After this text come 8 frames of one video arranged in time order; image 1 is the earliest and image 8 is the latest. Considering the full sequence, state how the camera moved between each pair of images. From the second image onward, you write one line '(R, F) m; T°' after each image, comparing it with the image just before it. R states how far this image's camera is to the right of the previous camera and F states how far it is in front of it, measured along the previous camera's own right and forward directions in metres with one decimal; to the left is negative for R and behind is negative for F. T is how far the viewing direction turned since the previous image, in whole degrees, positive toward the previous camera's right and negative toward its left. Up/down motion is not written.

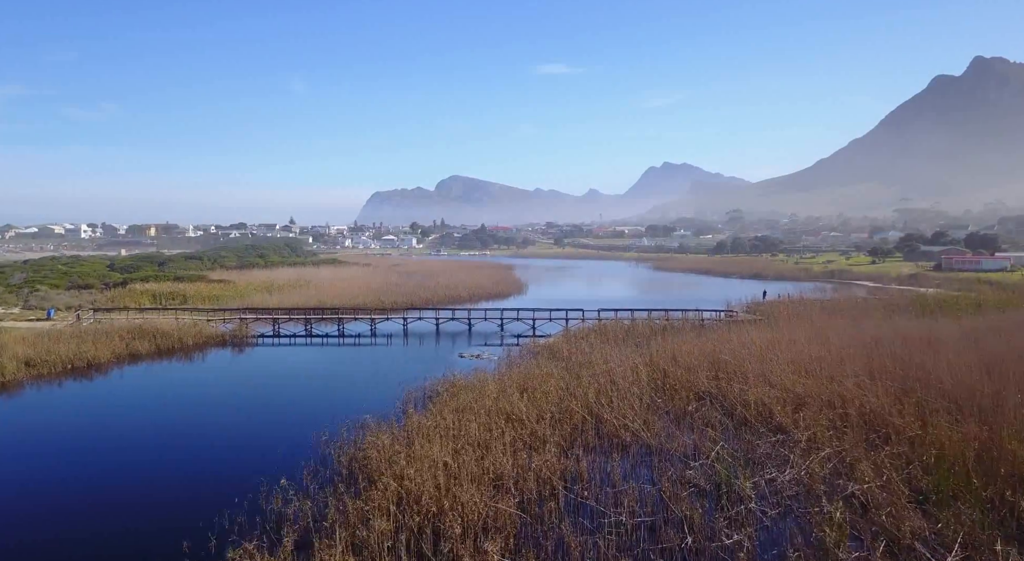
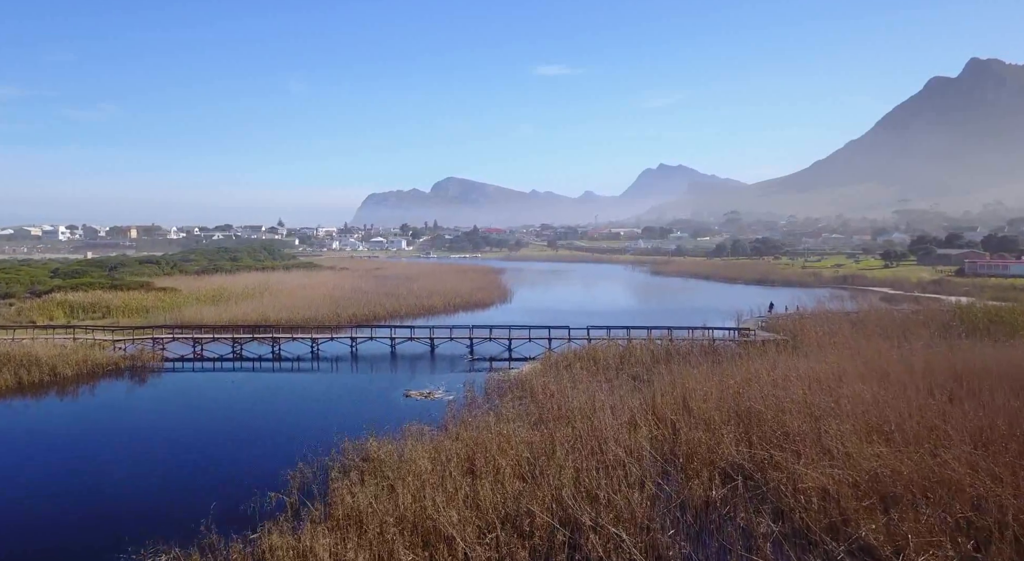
(+0.8, +4.8) m; 0°
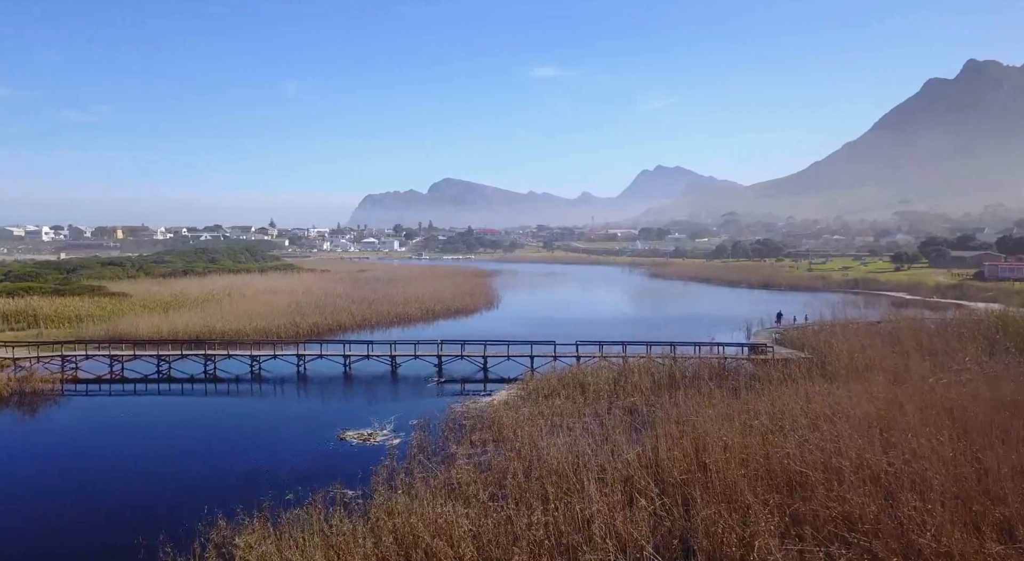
(+0.6, +3.5) m; 0°
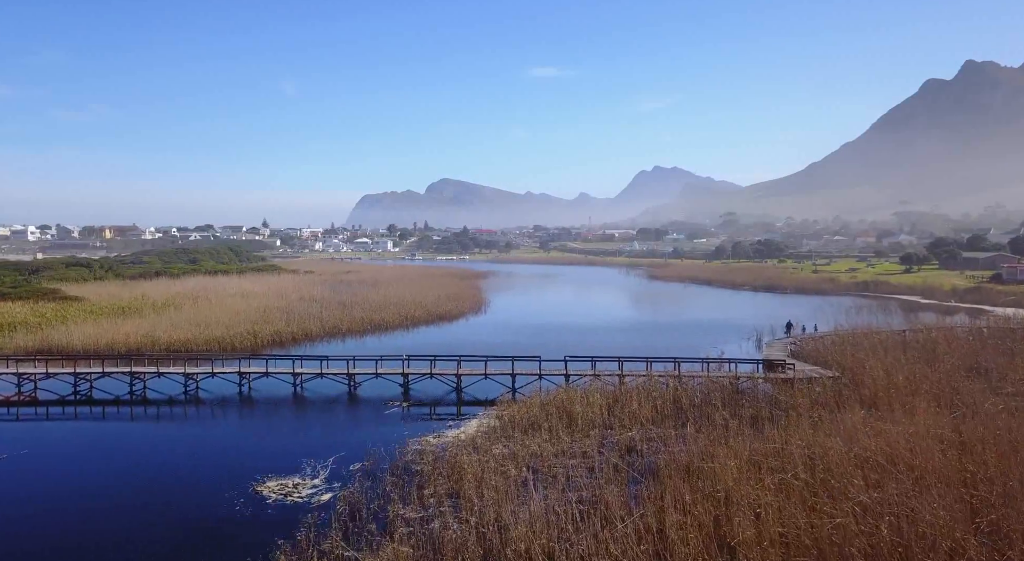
(+0.5, +2.8) m; 0°
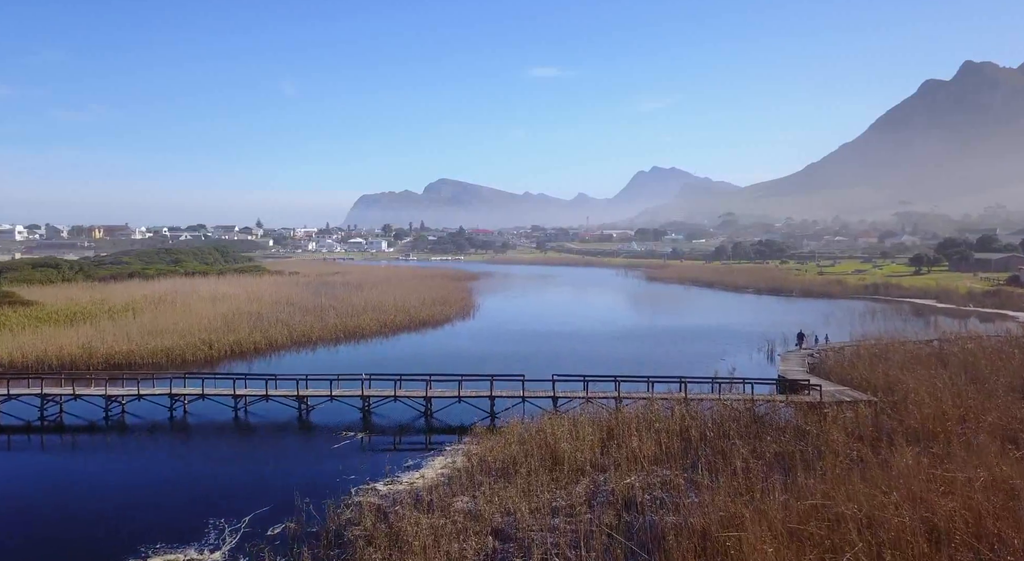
(+0.4, +2.4) m; 0°
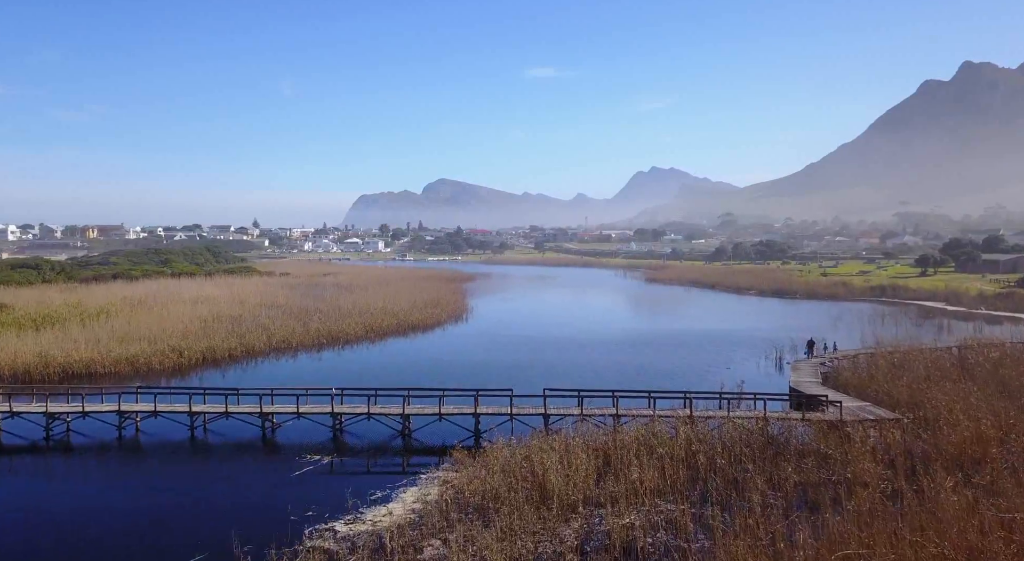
(+0.2, +1.4) m; 0°
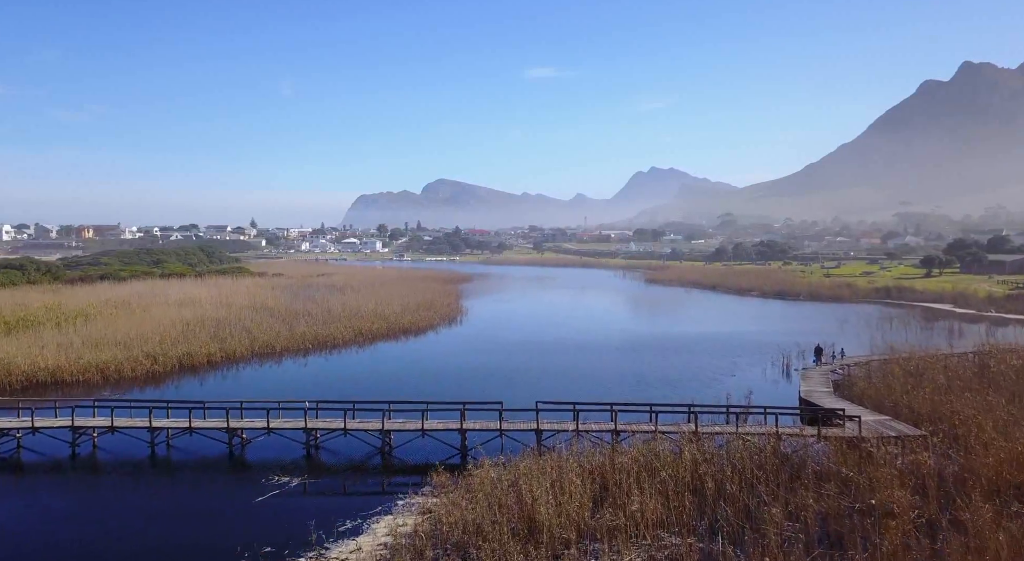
(+0.2, +1.1) m; 0°
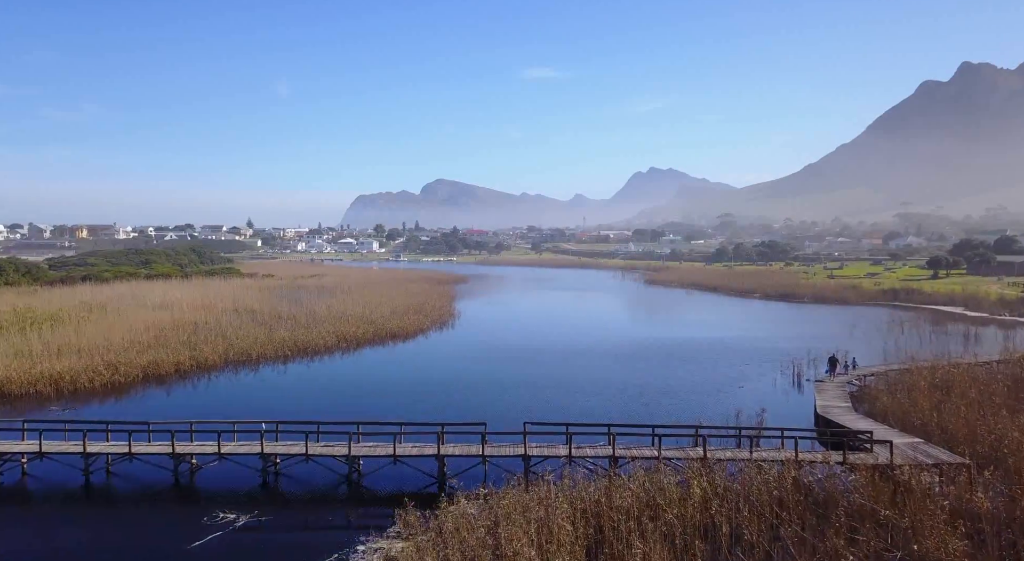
(+0.2, +1.4) m; 0°
